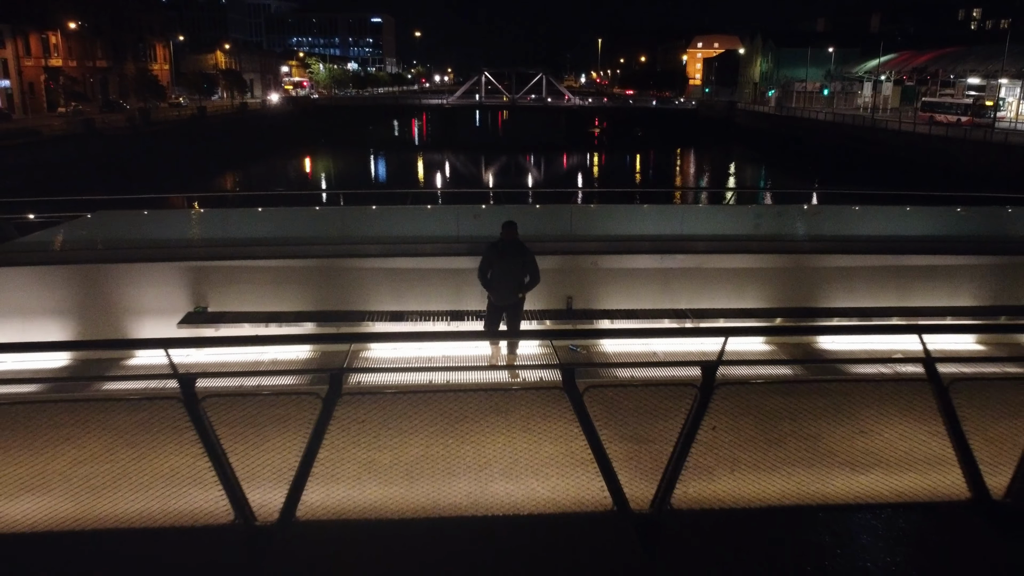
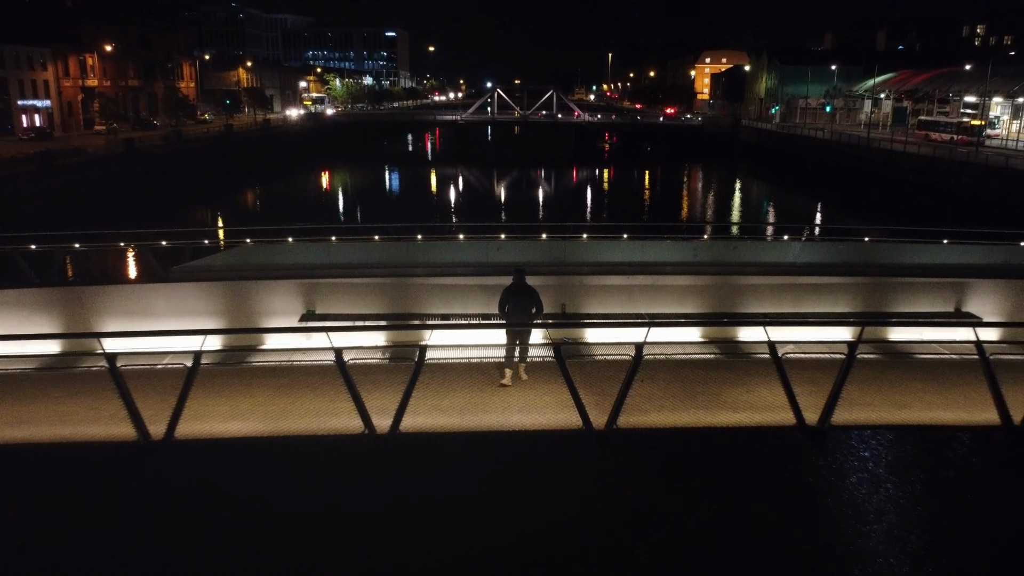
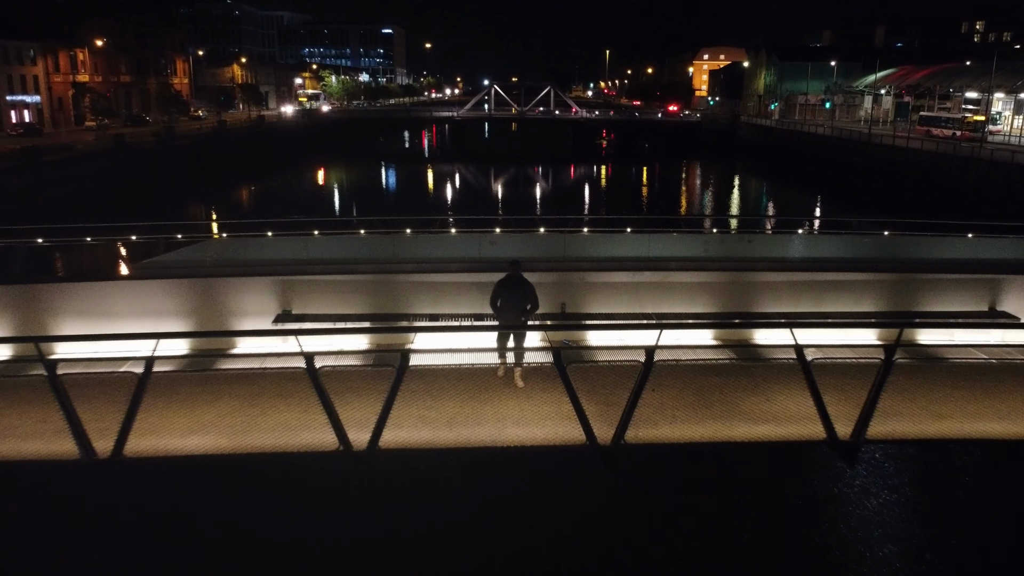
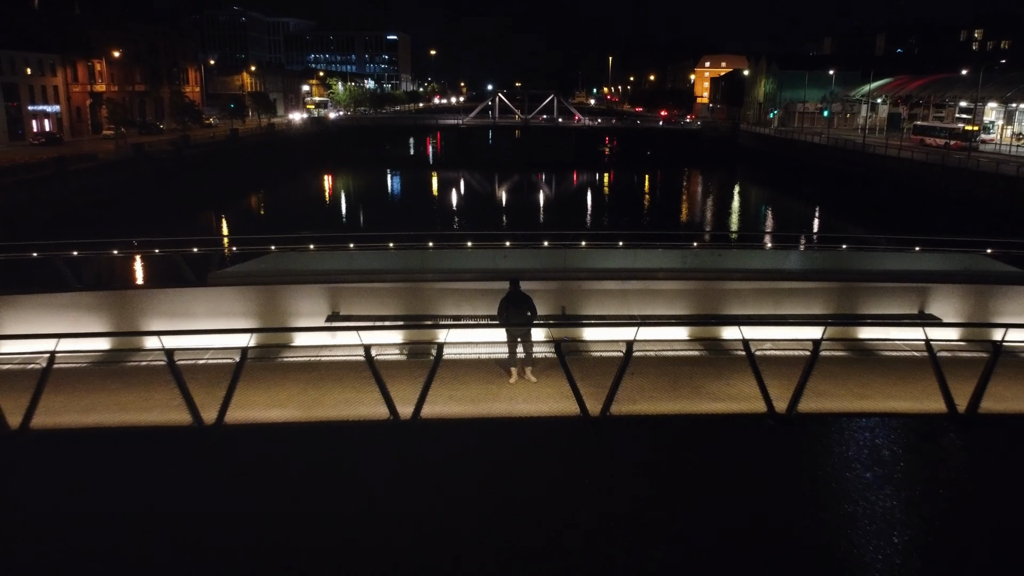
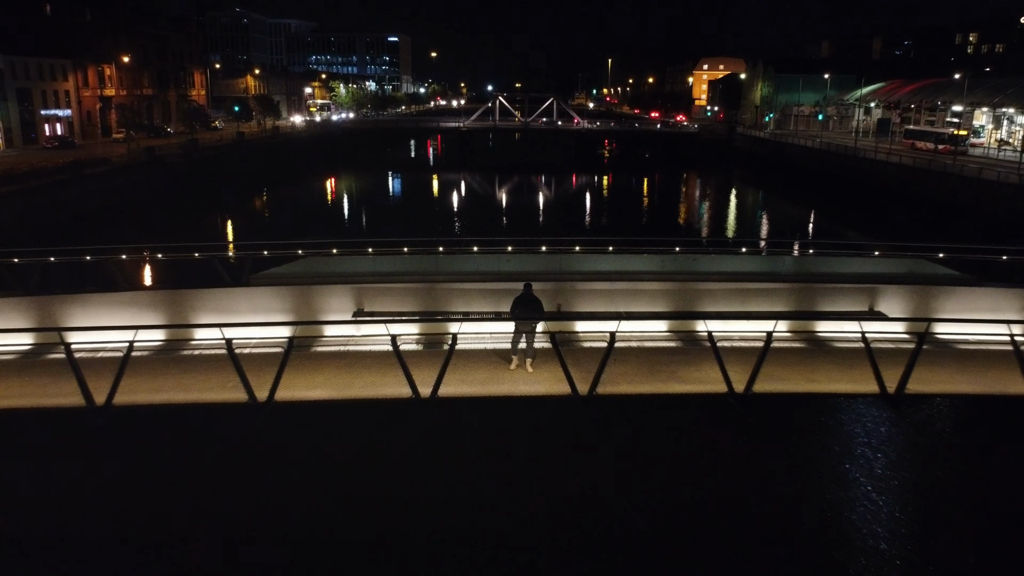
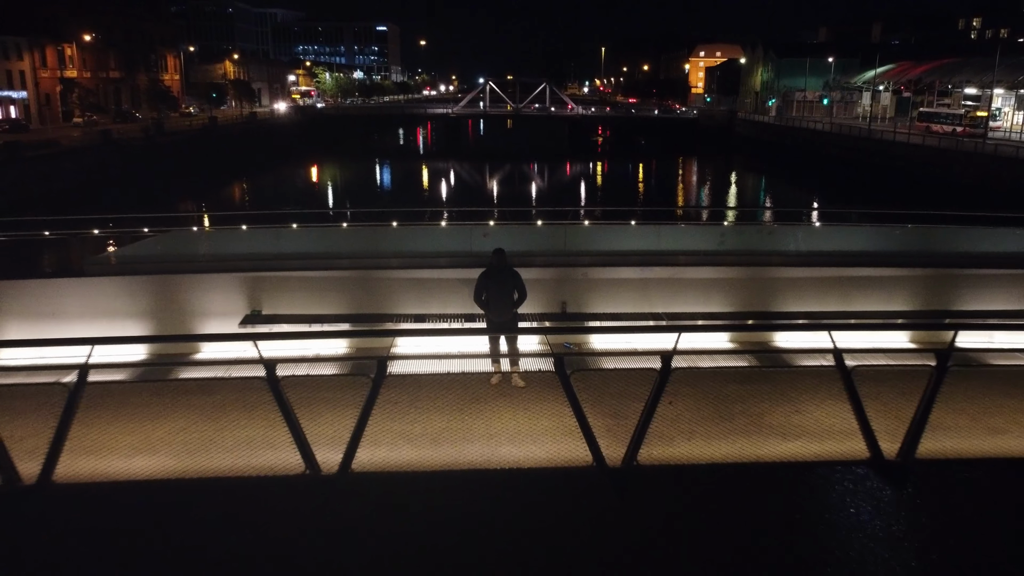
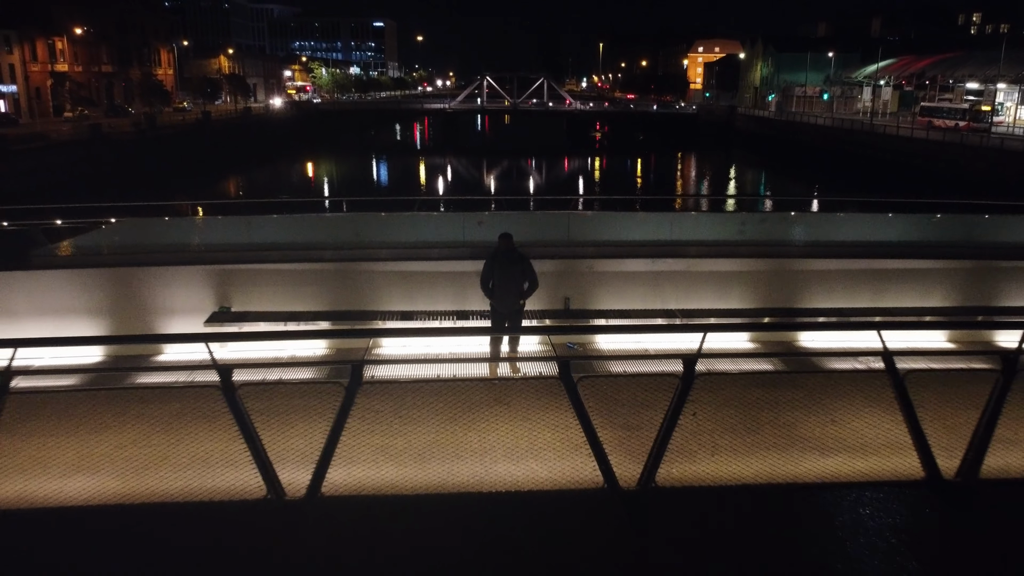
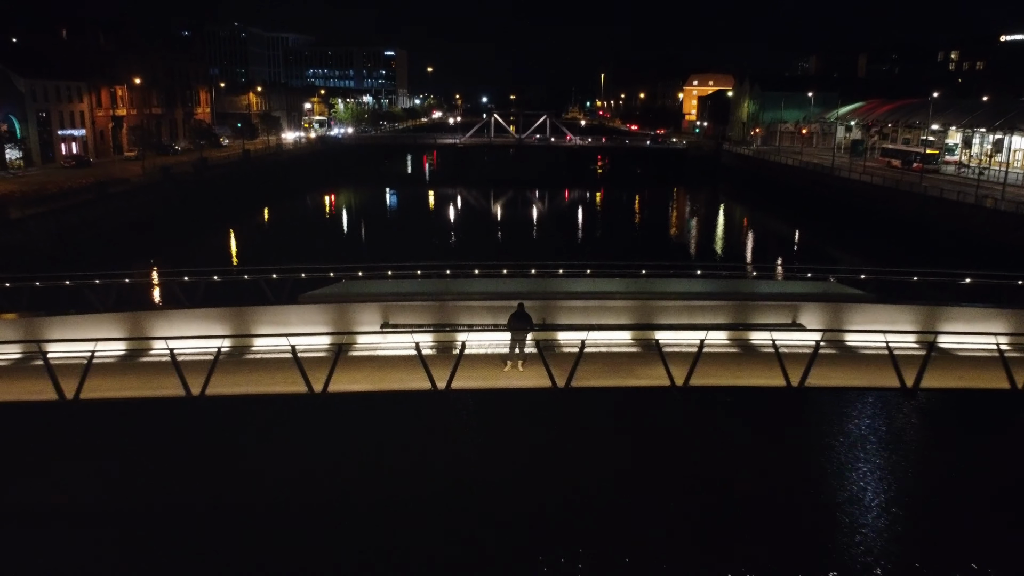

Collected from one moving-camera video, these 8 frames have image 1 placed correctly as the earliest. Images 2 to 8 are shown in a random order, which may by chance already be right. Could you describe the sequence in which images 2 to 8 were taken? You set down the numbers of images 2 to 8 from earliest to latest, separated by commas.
7, 6, 3, 2, 4, 5, 8
